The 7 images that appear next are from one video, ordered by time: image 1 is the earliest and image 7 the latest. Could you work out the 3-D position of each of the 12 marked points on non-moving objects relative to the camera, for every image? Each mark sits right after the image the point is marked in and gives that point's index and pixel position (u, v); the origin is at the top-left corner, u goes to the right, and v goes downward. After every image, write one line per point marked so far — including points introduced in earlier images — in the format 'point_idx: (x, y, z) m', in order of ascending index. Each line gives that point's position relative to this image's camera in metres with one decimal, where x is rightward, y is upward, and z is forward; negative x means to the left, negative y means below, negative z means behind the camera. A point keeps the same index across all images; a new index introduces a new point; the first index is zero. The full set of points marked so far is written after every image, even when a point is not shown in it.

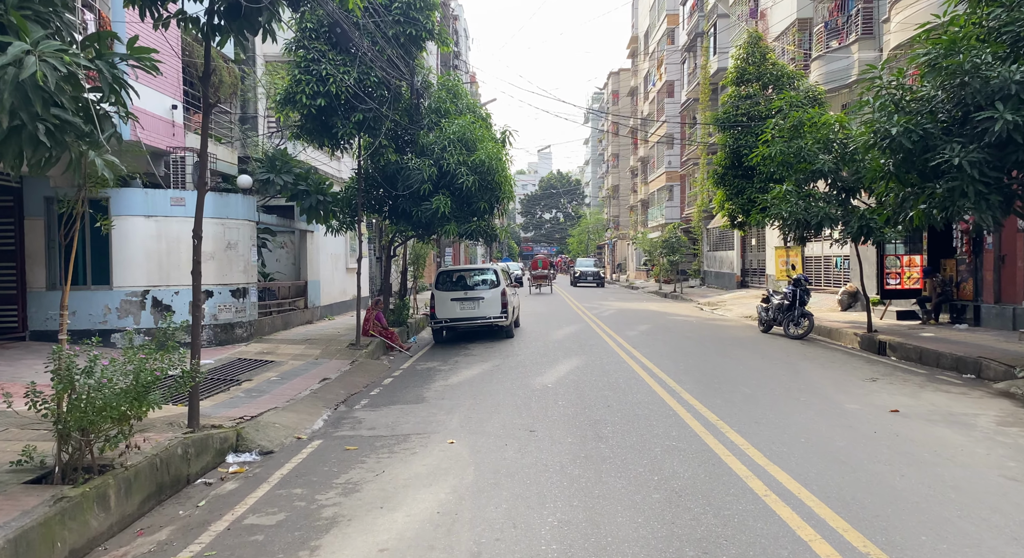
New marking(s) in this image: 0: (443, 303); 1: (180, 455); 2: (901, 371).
0: (-1.6, -0.6, +15.2) m
1: (-3.0, -1.6, +5.8) m
2: (+6.2, -1.5, +10.2) m
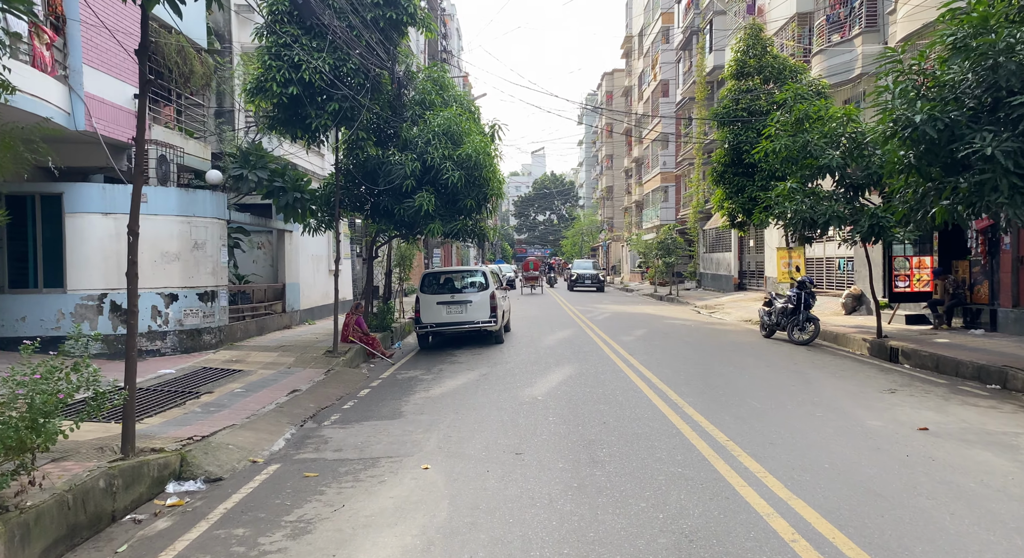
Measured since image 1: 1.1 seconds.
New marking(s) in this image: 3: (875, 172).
0: (-1.9, -0.6, +14.4) m
1: (-3.2, -1.6, +4.9) m
2: (+6.0, -1.5, +9.4) m
3: (+6.8, +2.0, +12.0) m
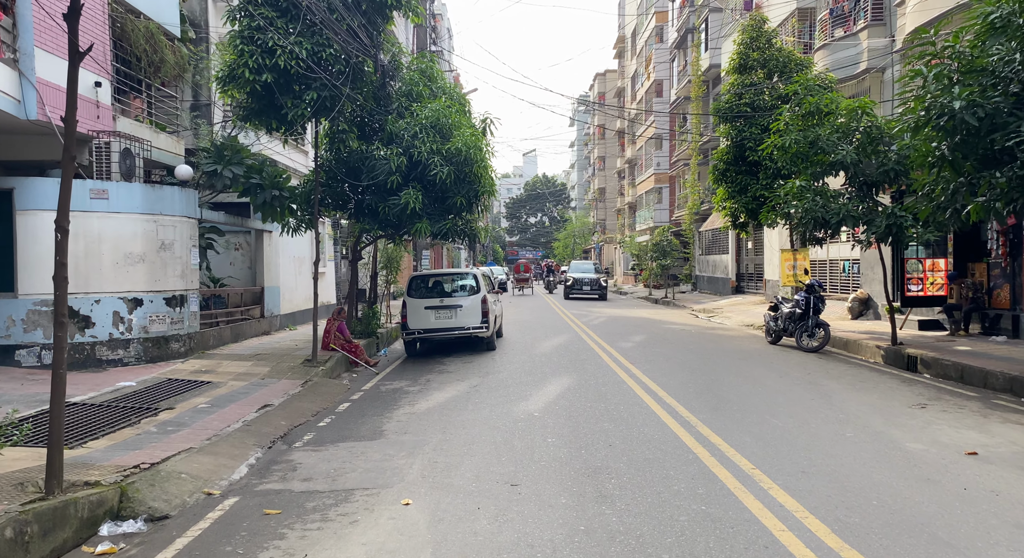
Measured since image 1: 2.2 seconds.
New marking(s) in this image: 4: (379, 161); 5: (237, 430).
0: (-2.0, -0.7, +13.6) m
1: (-3.2, -1.6, +4.1) m
2: (+5.9, -1.5, +8.6) m
3: (+6.7, +2.0, +11.3) m
4: (-2.5, +2.2, +11.7) m
5: (-3.1, -1.7, +7.3) m
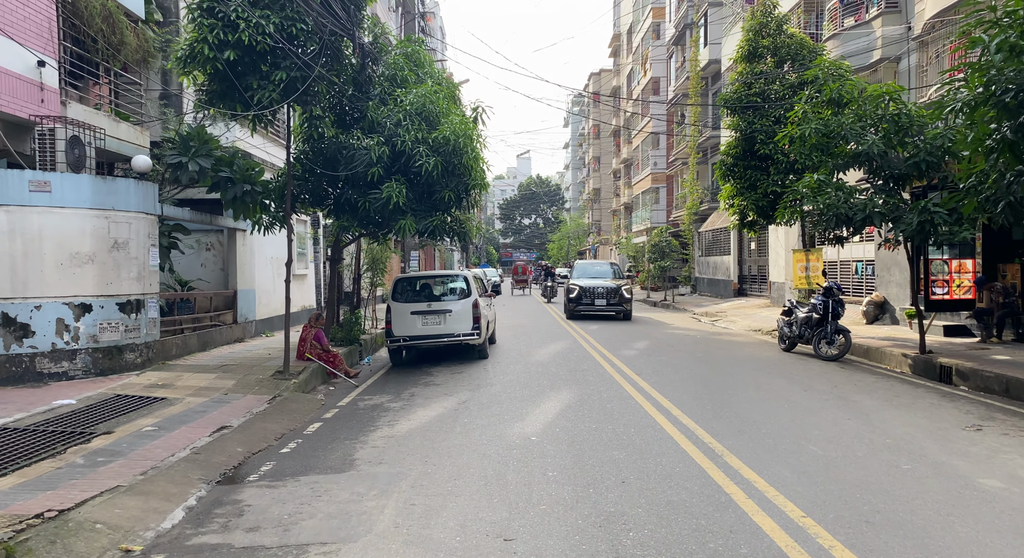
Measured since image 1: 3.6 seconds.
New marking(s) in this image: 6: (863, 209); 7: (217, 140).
0: (-2.2, -0.7, +12.5) m
1: (-3.2, -1.7, +2.9) m
2: (+5.8, -1.6, +7.6) m
3: (+6.6, +1.9, +10.3) m
4: (-2.6, +2.1, +10.6) m
5: (-3.2, -1.8, +6.2) m
6: (+5.9, +1.2, +10.8) m
7: (-5.6, +2.6, +12.1) m
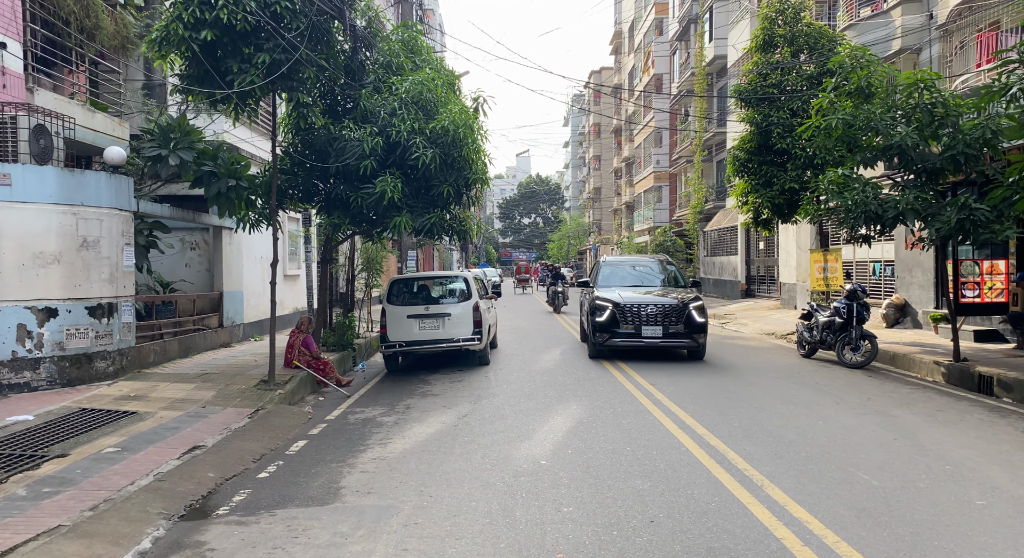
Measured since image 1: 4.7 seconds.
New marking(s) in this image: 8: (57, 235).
0: (-2.1, -0.8, +11.7) m
1: (-3.1, -1.7, +2.2) m
2: (+5.9, -1.6, +6.8) m
3: (+6.7, +1.9, +9.5) m
4: (-2.5, +2.1, +9.9) m
5: (-3.1, -1.8, +5.4) m
6: (+6.0, +1.1, +10.0) m
7: (-5.5, +2.6, +11.3) m
8: (-6.1, +0.6, +8.6) m
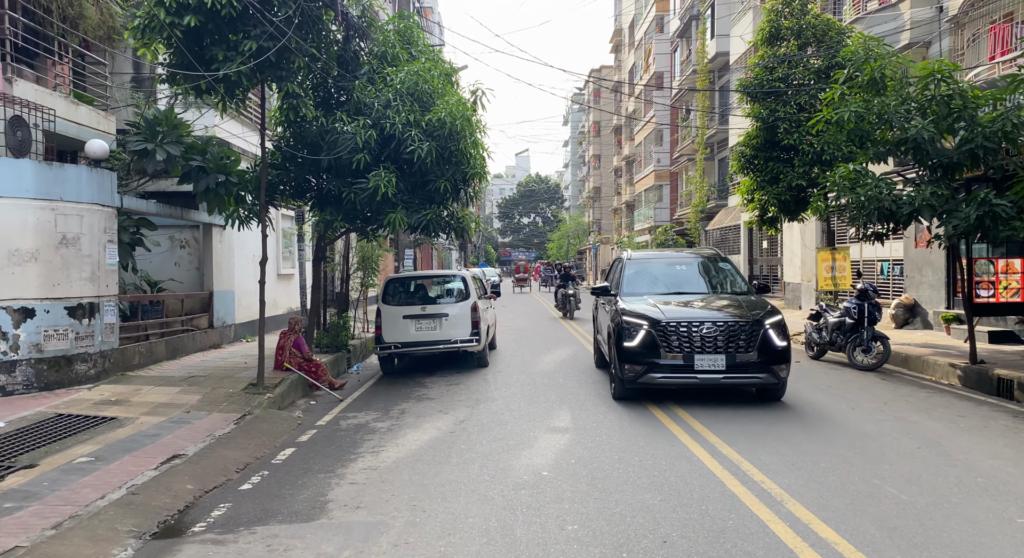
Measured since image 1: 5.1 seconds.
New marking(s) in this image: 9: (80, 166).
0: (-2.1, -0.7, +11.3) m
1: (-3.1, -1.7, +1.8) m
2: (+5.9, -1.6, +6.5) m
3: (+6.7, +1.9, +9.2) m
4: (-2.5, +2.1, +9.5) m
5: (-3.1, -1.8, +5.0) m
6: (+6.0, +1.2, +9.6) m
7: (-5.5, +2.6, +10.9) m
8: (-6.1, +0.6, +8.2) m
9: (-6.0, +1.6, +8.8) m
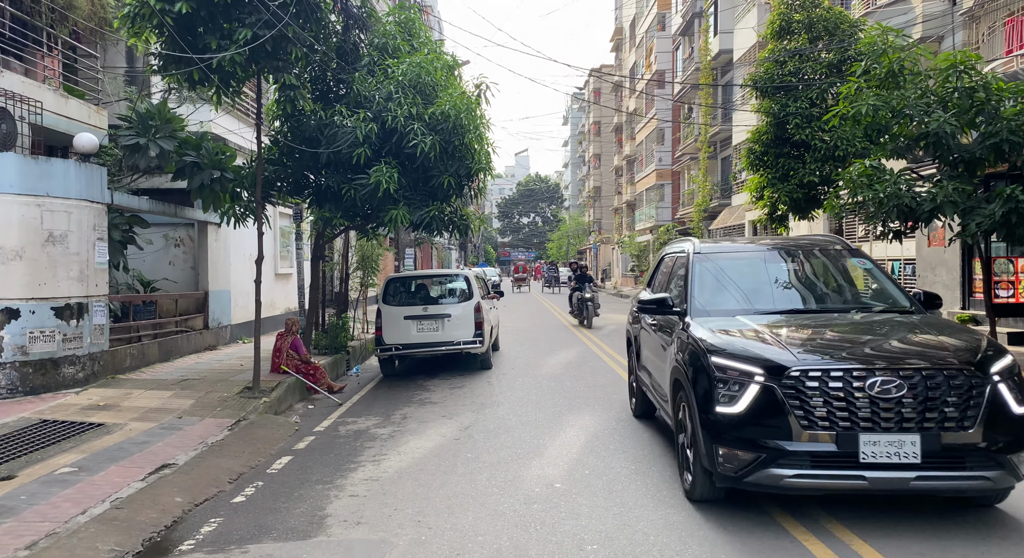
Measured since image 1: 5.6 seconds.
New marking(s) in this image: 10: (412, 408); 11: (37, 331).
0: (-2.0, -0.7, +10.9) m
1: (-3.0, -1.7, +1.4) m
2: (+6.0, -1.6, +6.1) m
3: (+6.8, +1.9, +8.8) m
4: (-2.4, +2.1, +9.1) m
5: (-3.1, -1.8, +4.7) m
6: (+6.0, +1.2, +9.3) m
7: (-5.4, +2.6, +10.5) m
8: (-6.0, +0.6, +7.8) m
9: (-5.9, +1.6, +8.4) m
10: (-1.3, -1.7, +8.6) m
11: (-5.9, -0.7, +8.0) m
